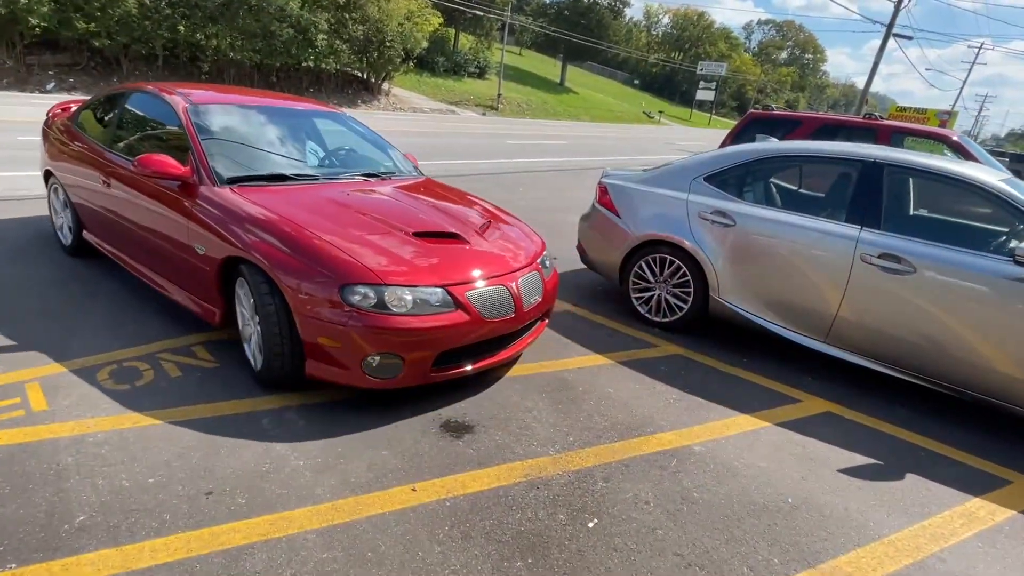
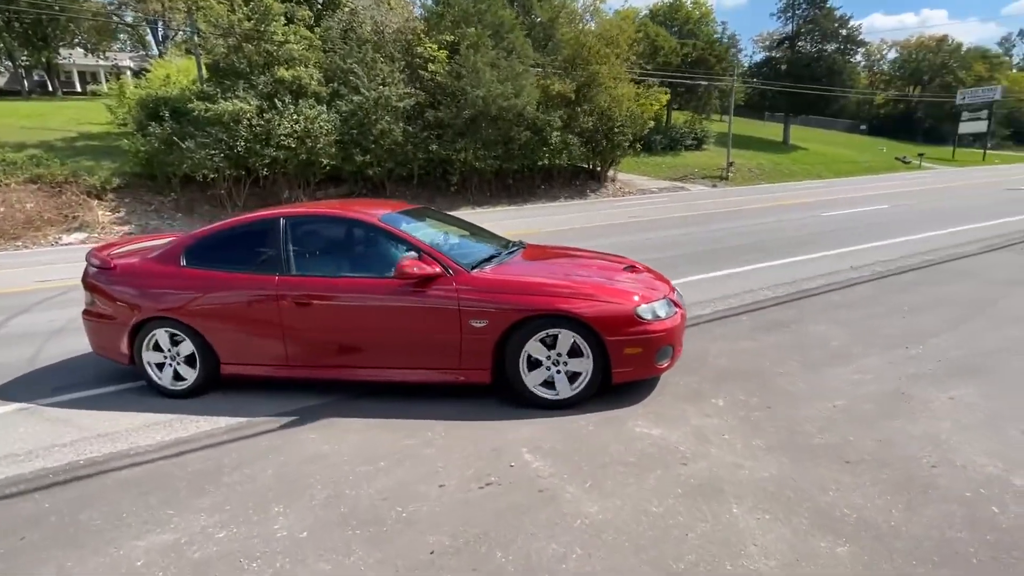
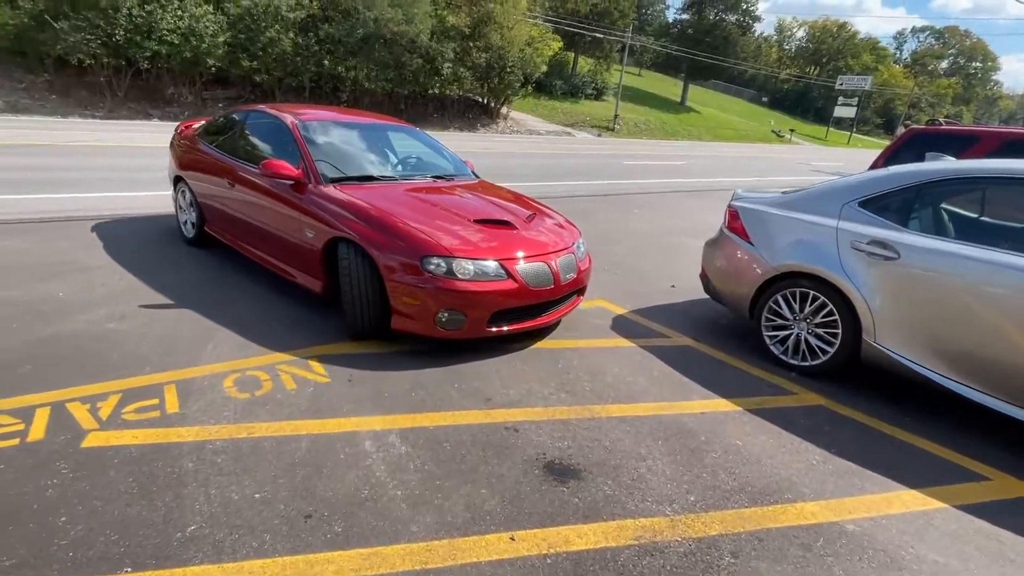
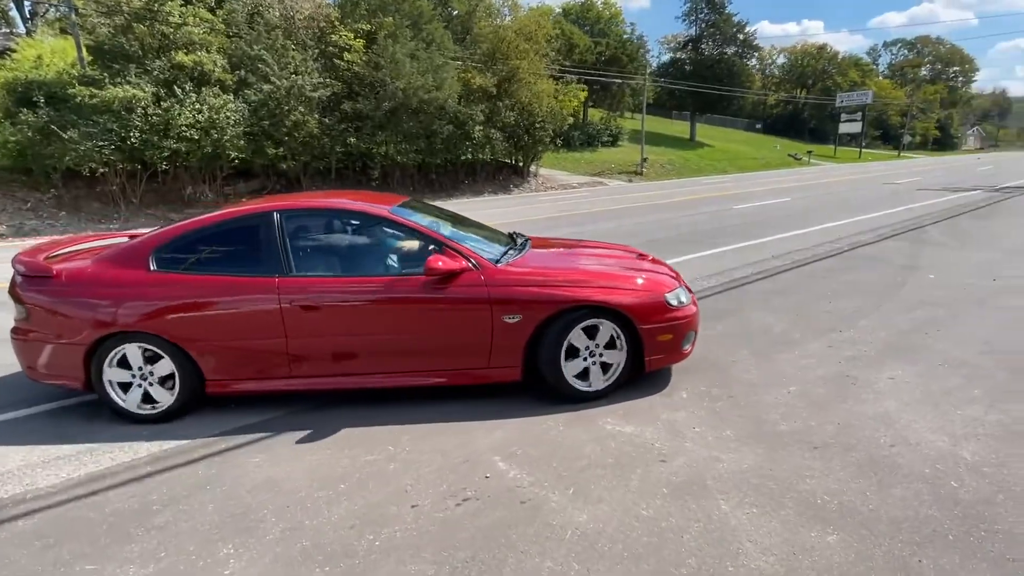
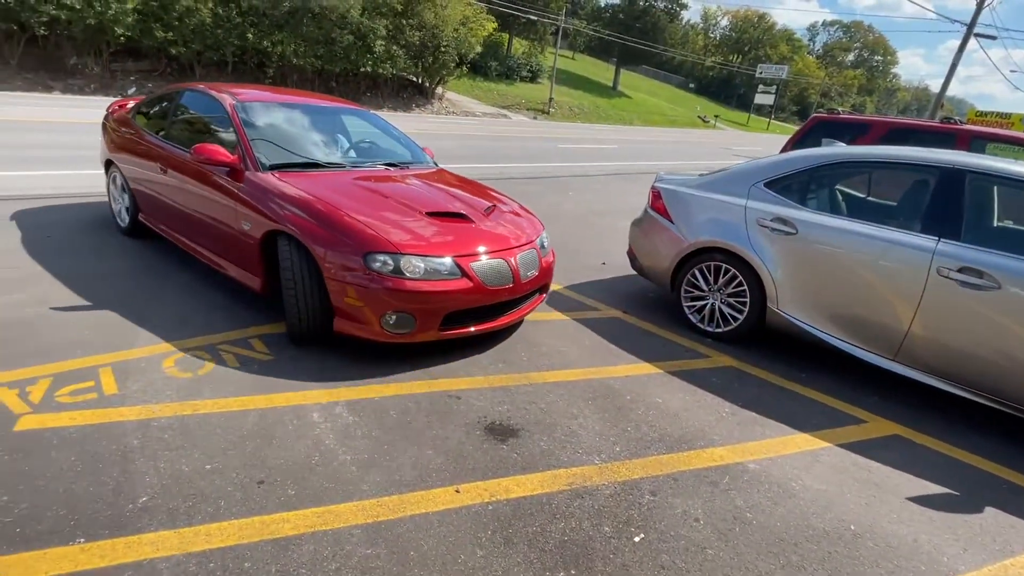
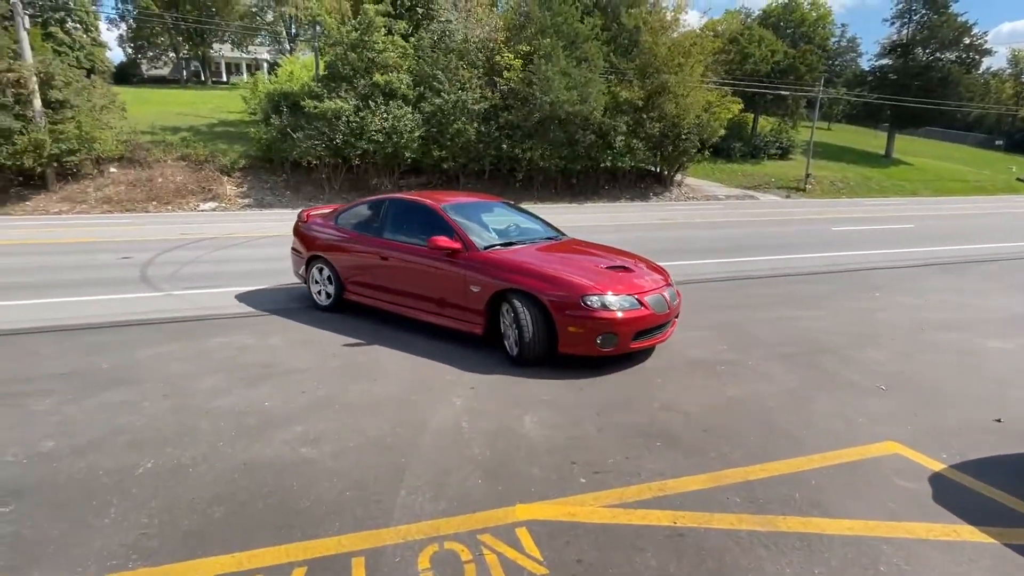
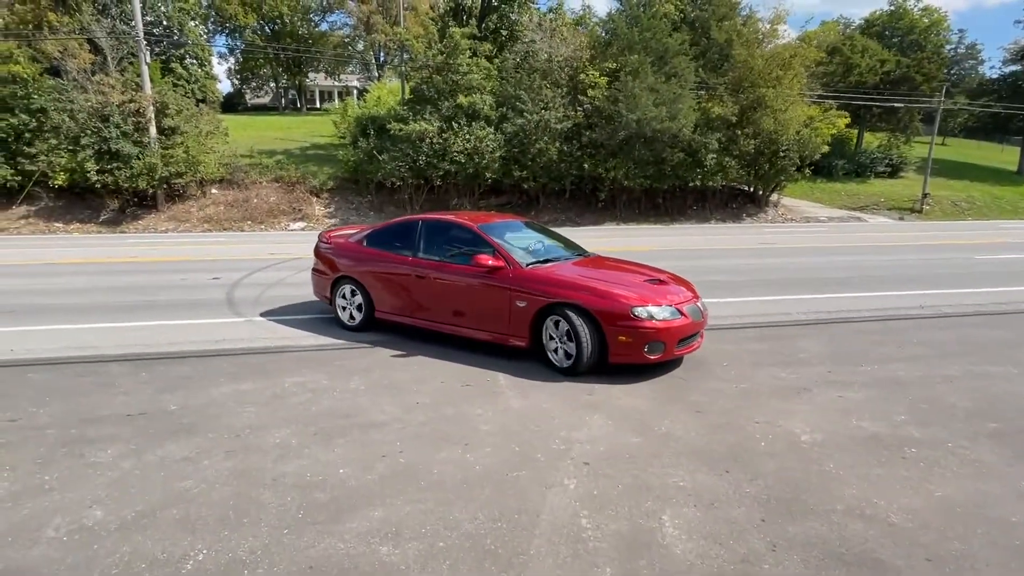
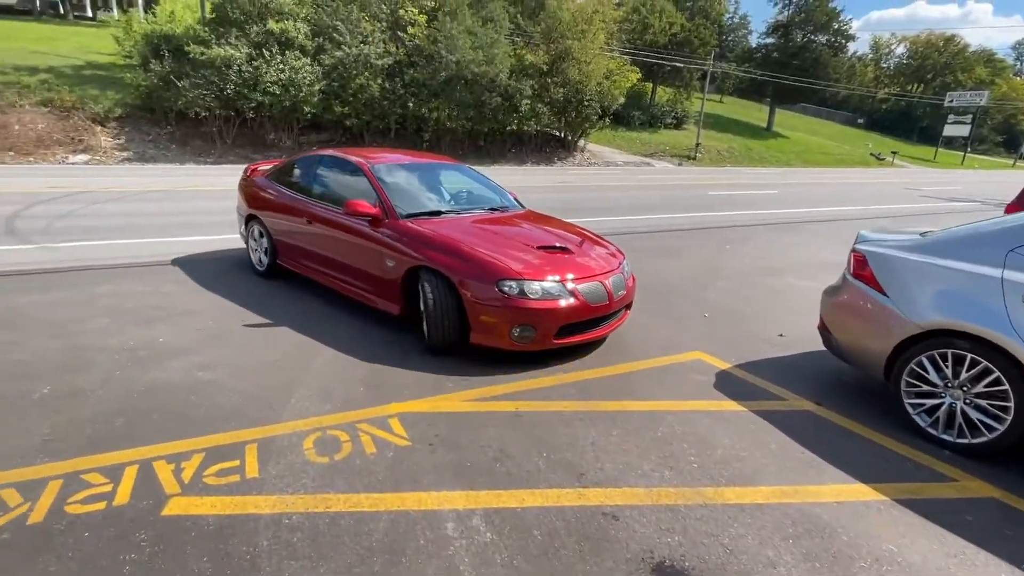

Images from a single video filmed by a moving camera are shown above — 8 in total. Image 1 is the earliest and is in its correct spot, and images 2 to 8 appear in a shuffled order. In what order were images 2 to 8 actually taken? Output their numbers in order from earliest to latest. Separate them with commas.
5, 3, 8, 6, 7, 2, 4
